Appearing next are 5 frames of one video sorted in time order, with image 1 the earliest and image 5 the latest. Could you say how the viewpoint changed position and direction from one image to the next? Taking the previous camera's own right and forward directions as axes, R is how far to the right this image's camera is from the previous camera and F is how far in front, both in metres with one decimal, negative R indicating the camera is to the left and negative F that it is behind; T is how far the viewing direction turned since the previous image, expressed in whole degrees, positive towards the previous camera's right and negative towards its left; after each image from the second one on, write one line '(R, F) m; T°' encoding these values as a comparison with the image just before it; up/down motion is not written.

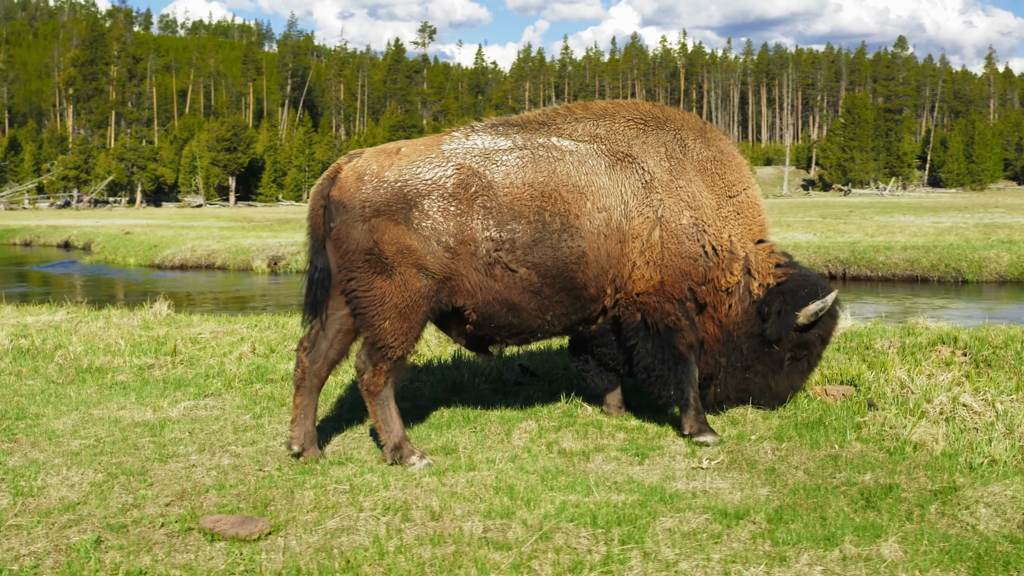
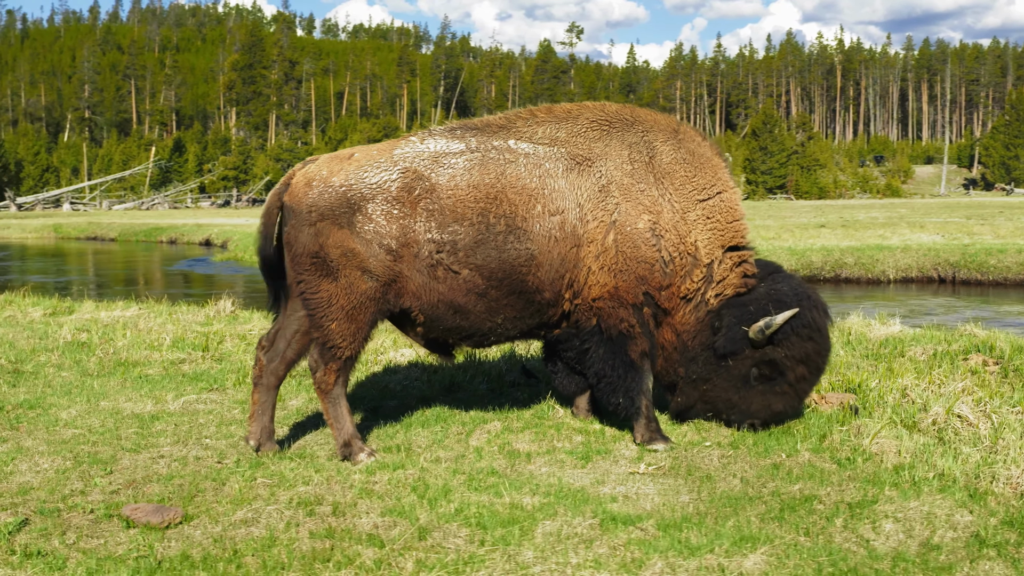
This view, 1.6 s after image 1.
(+1.0, 0.0) m; -8°
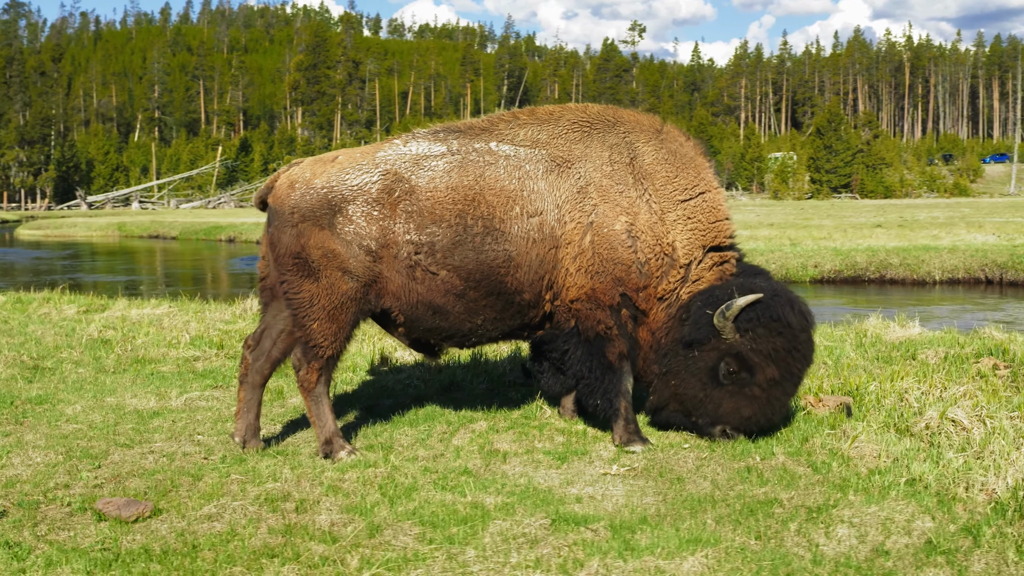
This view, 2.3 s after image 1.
(+0.4, 0.0) m; -3°
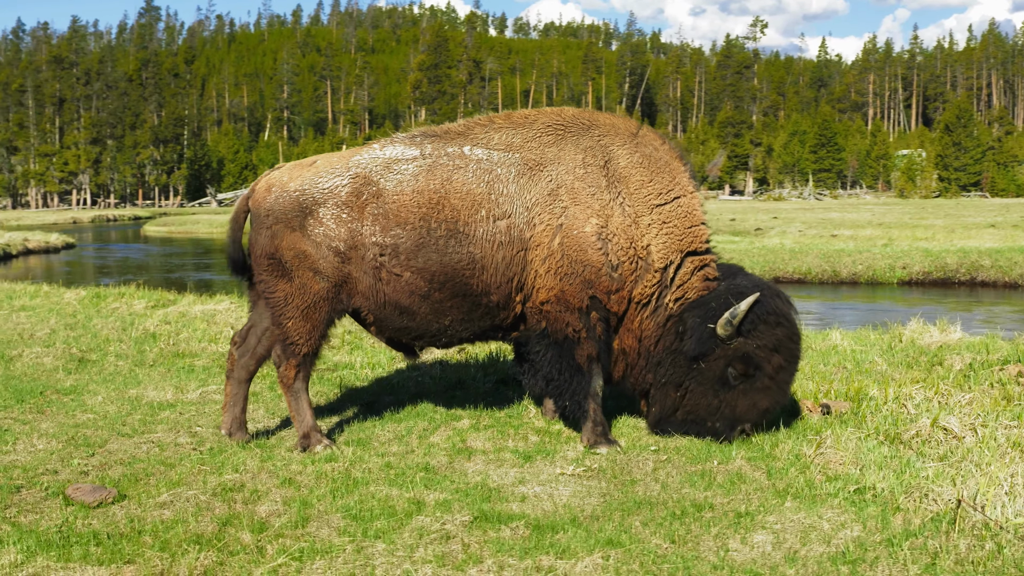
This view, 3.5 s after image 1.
(+0.7, -0.1) m; -6°
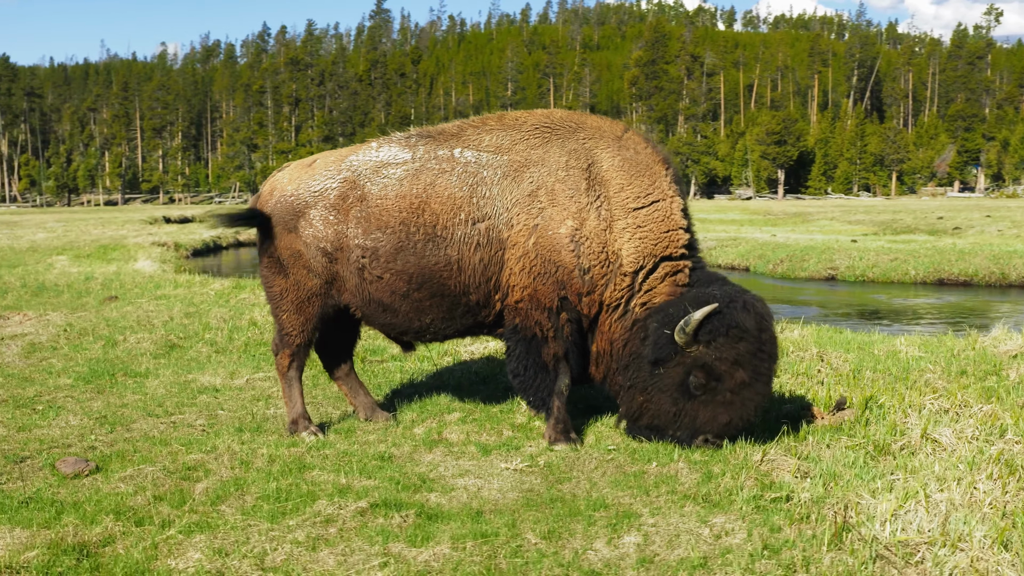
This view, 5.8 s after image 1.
(+1.3, 0.0) m; -11°
